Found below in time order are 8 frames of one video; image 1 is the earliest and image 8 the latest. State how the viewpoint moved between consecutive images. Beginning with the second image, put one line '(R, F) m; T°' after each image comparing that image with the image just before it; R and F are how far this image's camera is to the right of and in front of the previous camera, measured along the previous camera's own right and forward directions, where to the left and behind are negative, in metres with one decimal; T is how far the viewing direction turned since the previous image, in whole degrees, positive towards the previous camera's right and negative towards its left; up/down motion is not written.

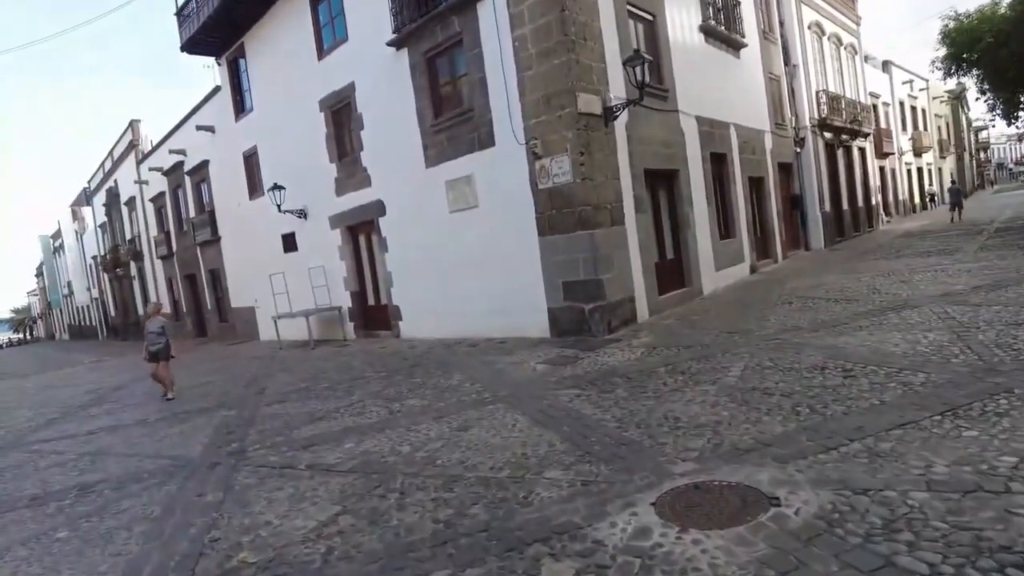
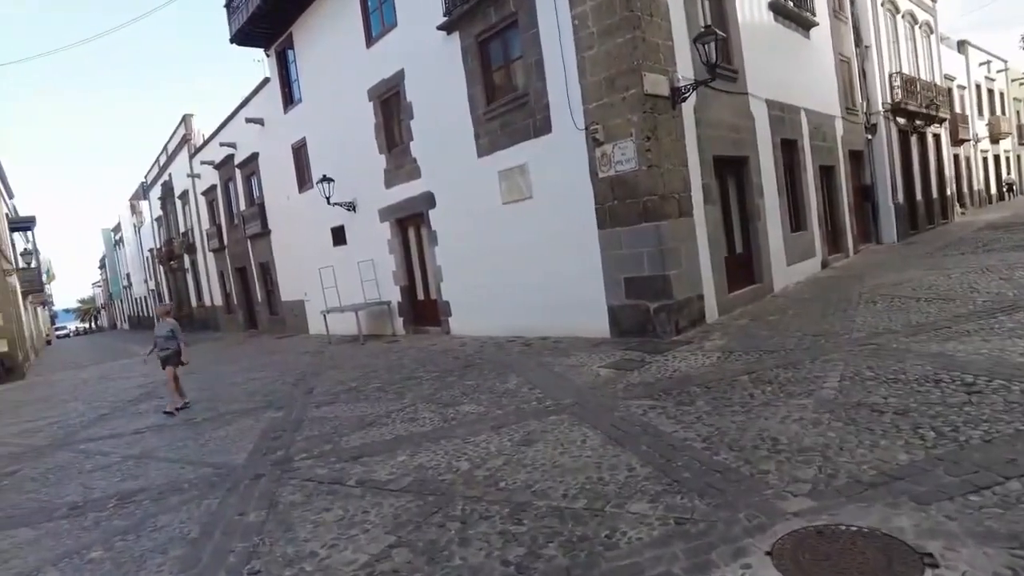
(-0.2, +0.5) m; -4°
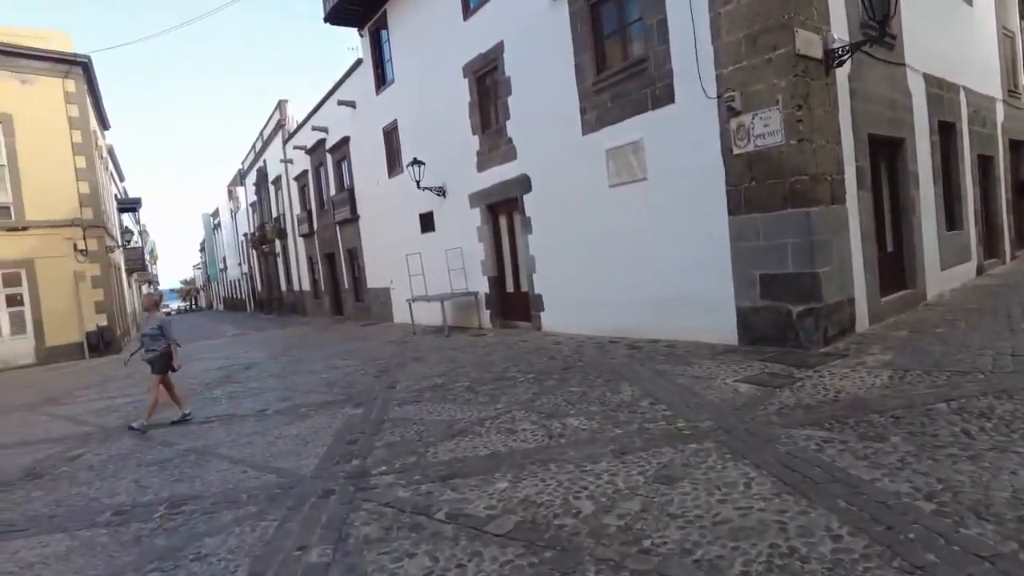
(-0.3, +1.0) m; -7°
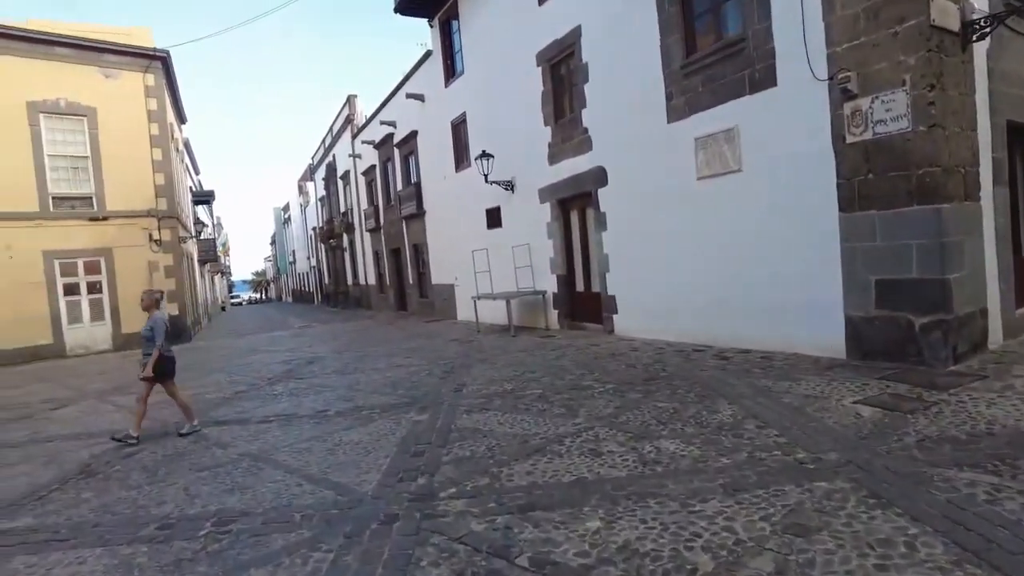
(-0.2, +0.5) m; -5°
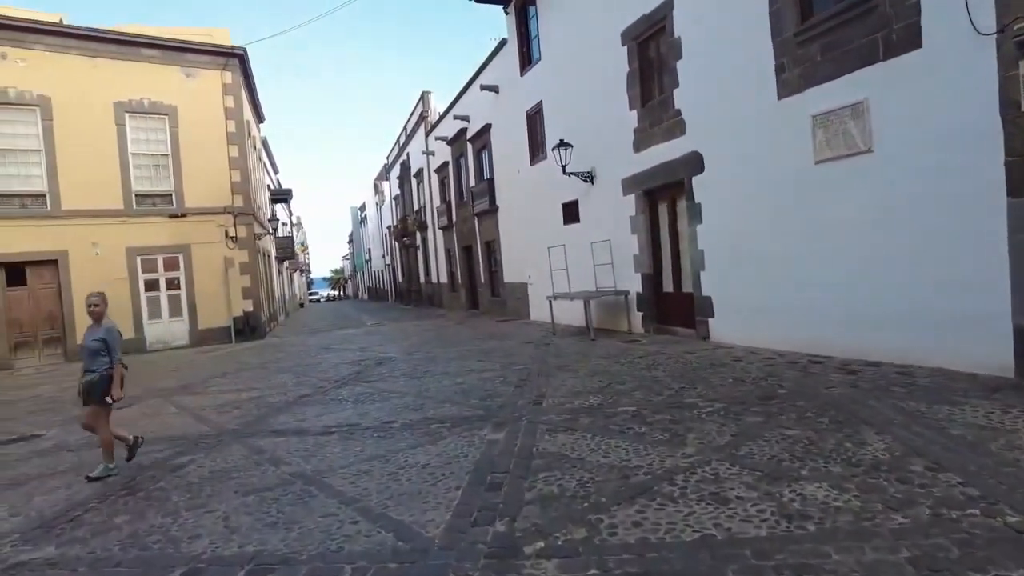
(-0.2, +0.8) m; -6°
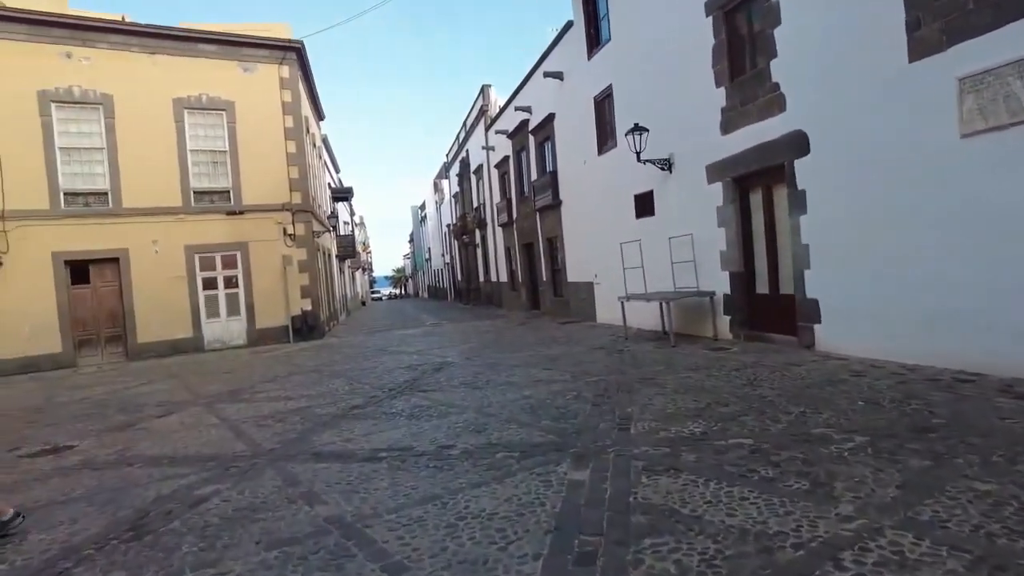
(-0.2, +0.9) m; -5°
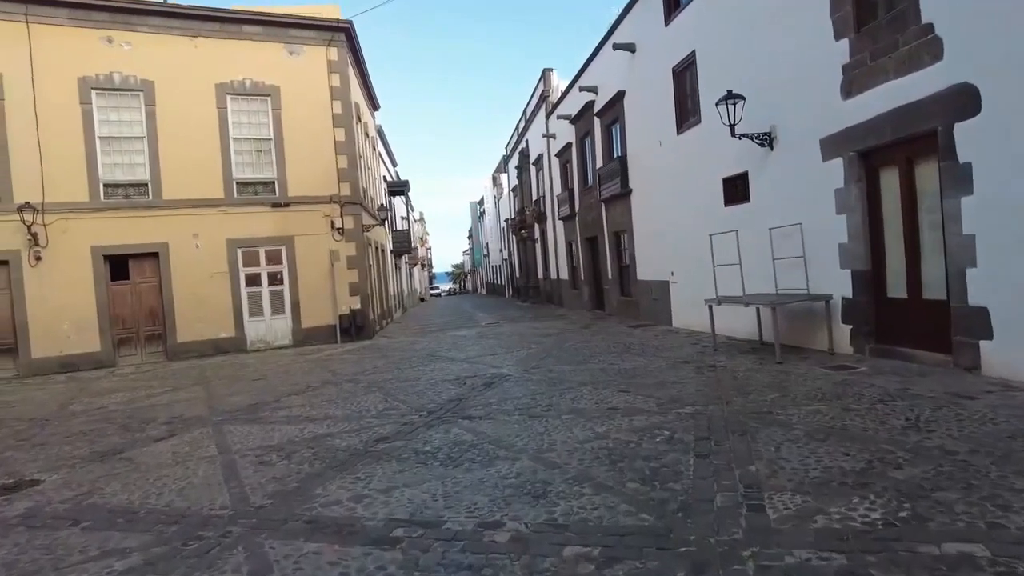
(-0.1, +1.5) m; -5°
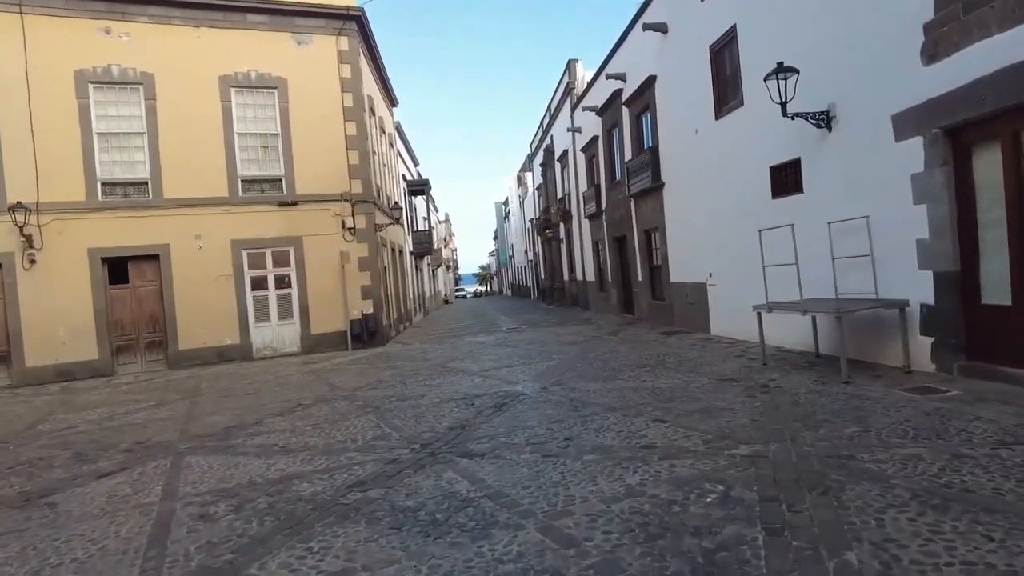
(+0.1, +1.1) m; -2°
